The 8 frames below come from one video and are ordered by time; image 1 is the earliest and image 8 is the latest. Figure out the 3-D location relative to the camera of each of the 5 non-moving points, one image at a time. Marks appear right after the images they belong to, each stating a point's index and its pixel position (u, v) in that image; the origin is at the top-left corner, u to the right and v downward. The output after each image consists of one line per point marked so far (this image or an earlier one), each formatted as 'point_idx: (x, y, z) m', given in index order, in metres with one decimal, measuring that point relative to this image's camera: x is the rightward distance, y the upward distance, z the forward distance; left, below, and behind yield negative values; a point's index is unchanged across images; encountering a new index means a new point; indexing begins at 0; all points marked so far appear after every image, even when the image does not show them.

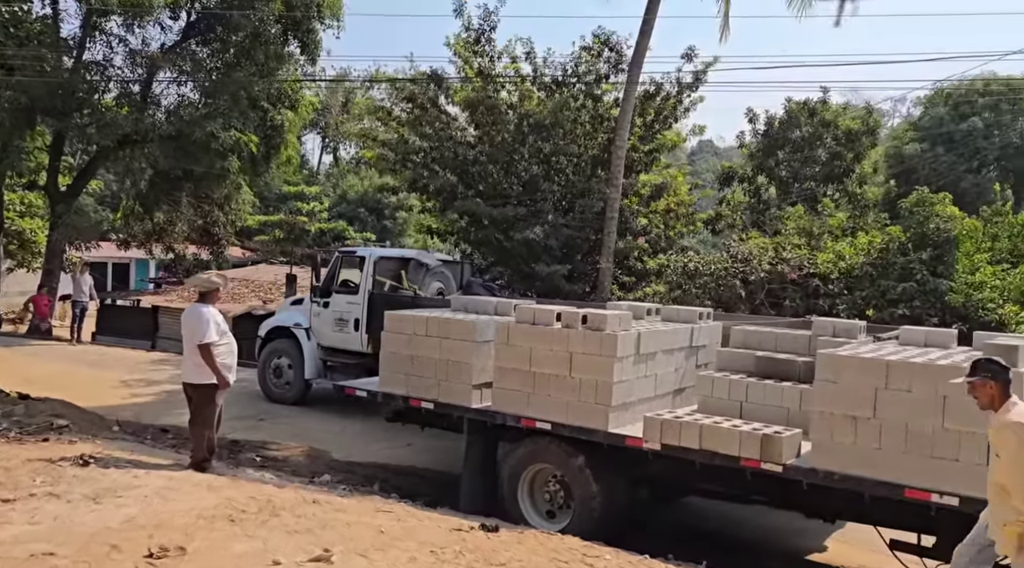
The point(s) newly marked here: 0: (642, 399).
0: (+1.0, -0.9, +7.0) m
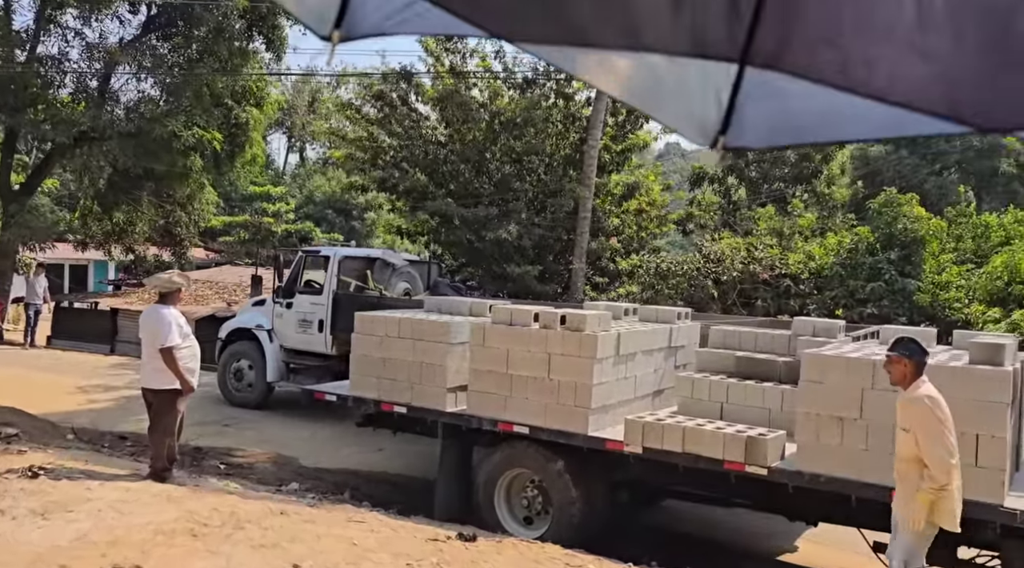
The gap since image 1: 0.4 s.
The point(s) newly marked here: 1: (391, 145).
0: (+0.8, -0.8, +6.8) m
1: (-2.2, +2.6, +17.2) m
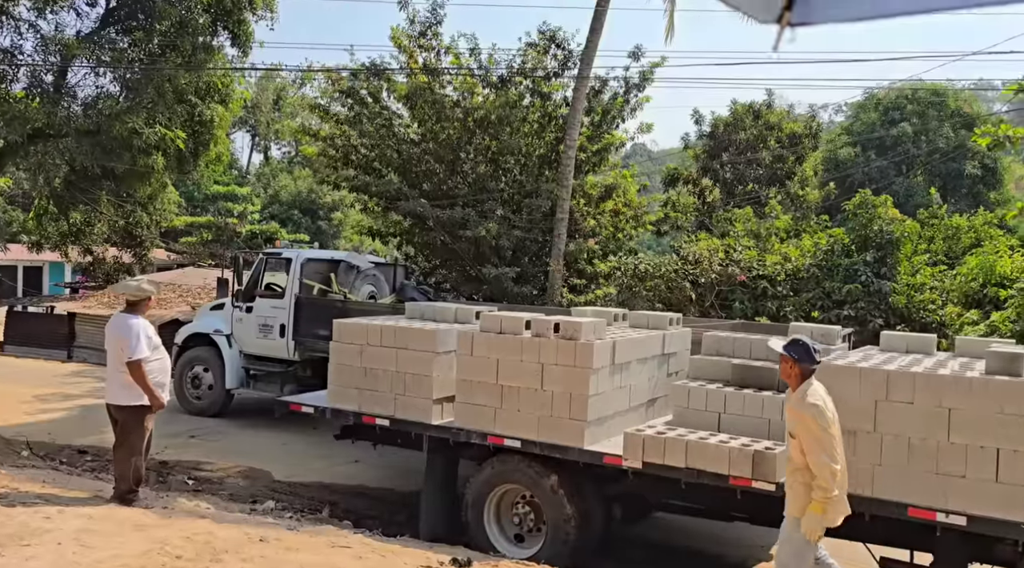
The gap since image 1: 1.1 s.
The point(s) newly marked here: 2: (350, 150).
0: (+0.7, -0.9, +6.5) m
1: (-2.6, +2.5, +16.8) m
2: (-2.9, +2.4, +16.7) m
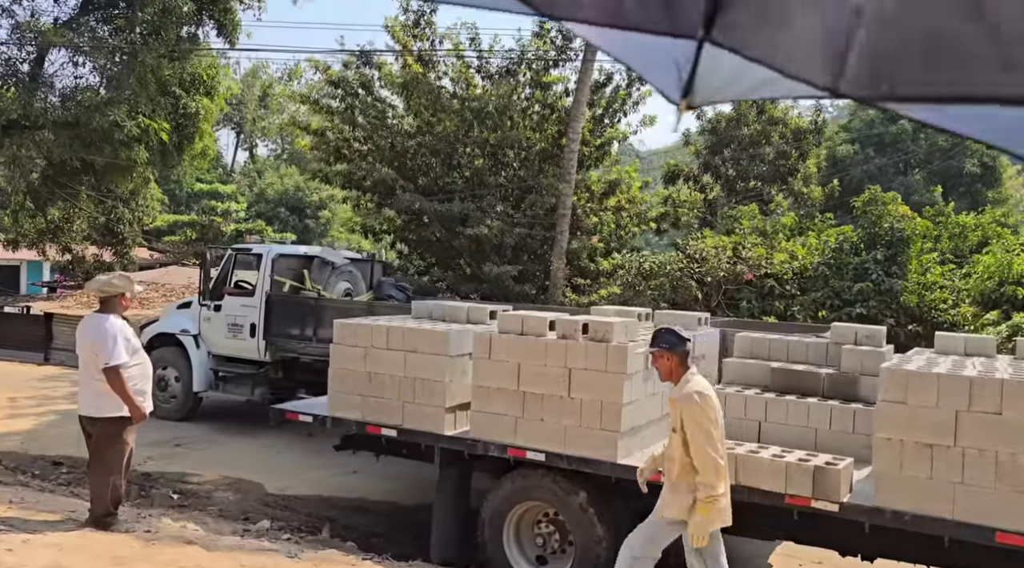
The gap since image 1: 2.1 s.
0: (+0.9, -0.9, +5.9) m
1: (-2.7, +2.5, +16.1) m
2: (-2.9, +2.4, +16.0) m
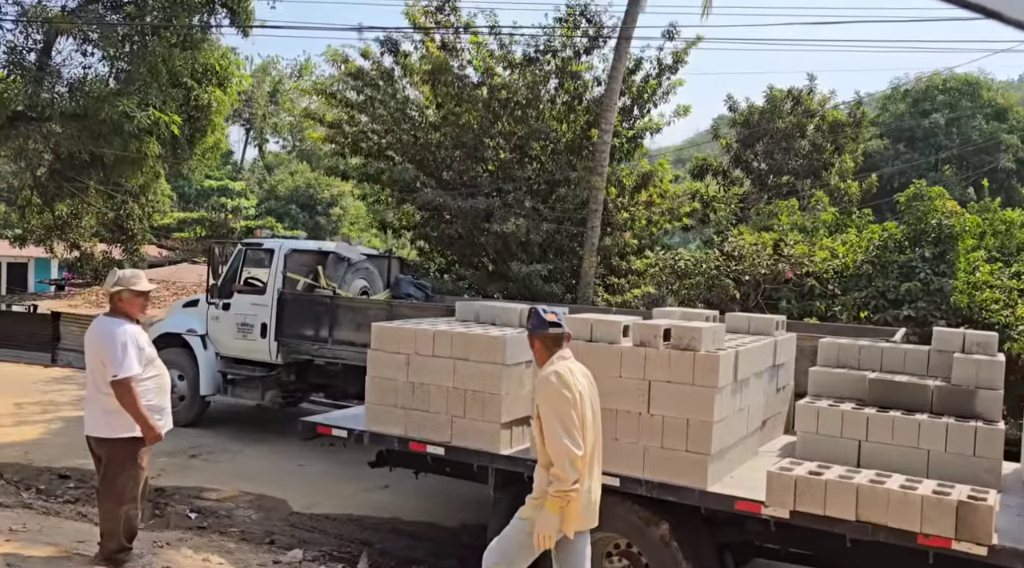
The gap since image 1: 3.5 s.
0: (+1.2, -0.9, +5.1) m
1: (-2.2, +2.6, +15.4) m
2: (-2.5, +2.5, +15.3) m
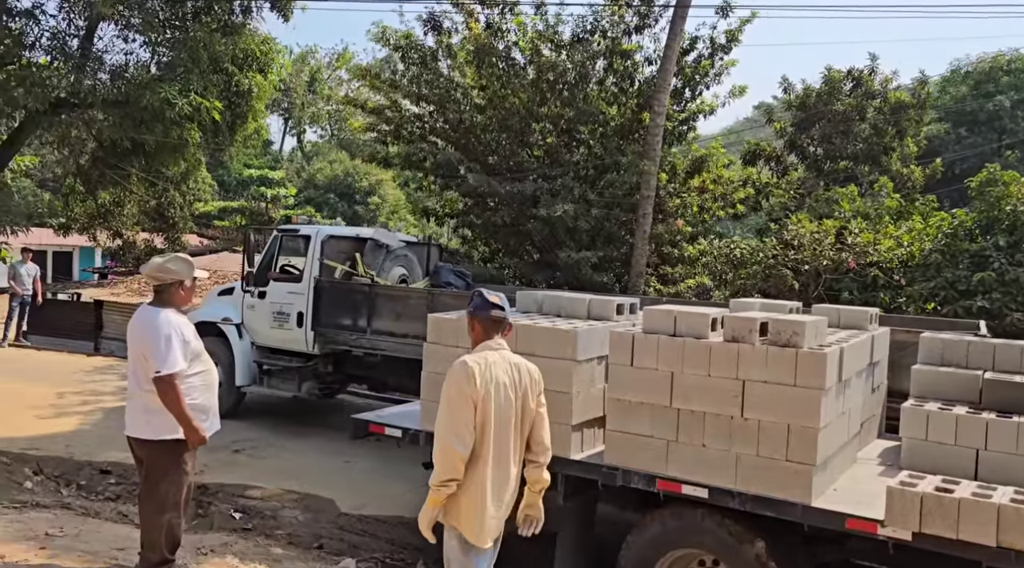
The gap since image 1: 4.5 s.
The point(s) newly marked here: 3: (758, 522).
0: (+1.6, -0.8, +4.6) m
1: (-1.4, +2.7, +15.0) m
2: (-1.7, +2.6, +14.9) m
3: (+1.2, -1.1, +4.4) m
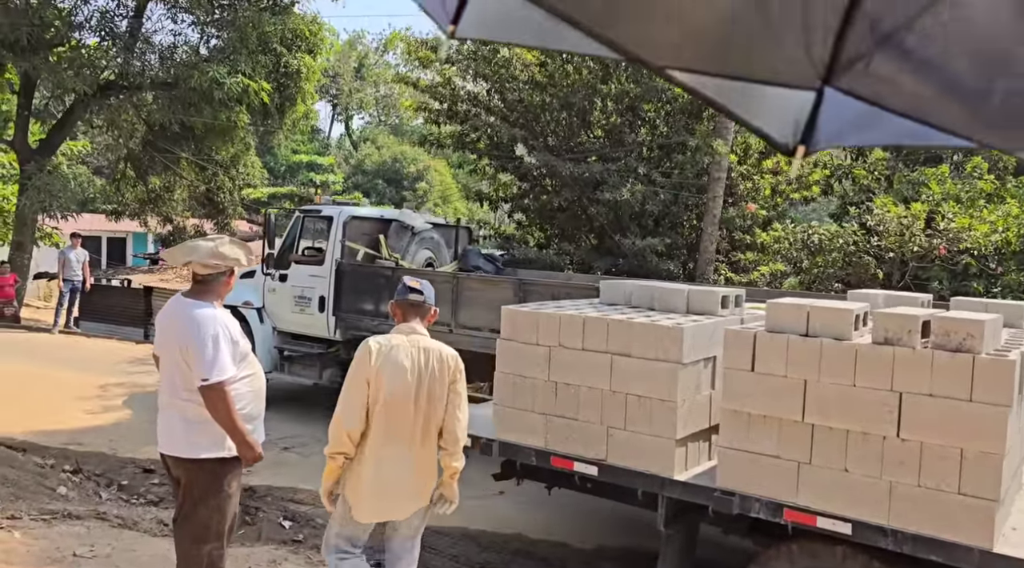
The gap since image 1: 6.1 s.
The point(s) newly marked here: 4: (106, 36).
0: (+2.0, -0.8, +3.8) m
1: (-0.5, +2.9, +14.2) m
2: (-0.8, +2.8, +14.2) m
3: (+1.6, -1.1, +3.6) m
4: (-5.1, +3.1, +12.0) m
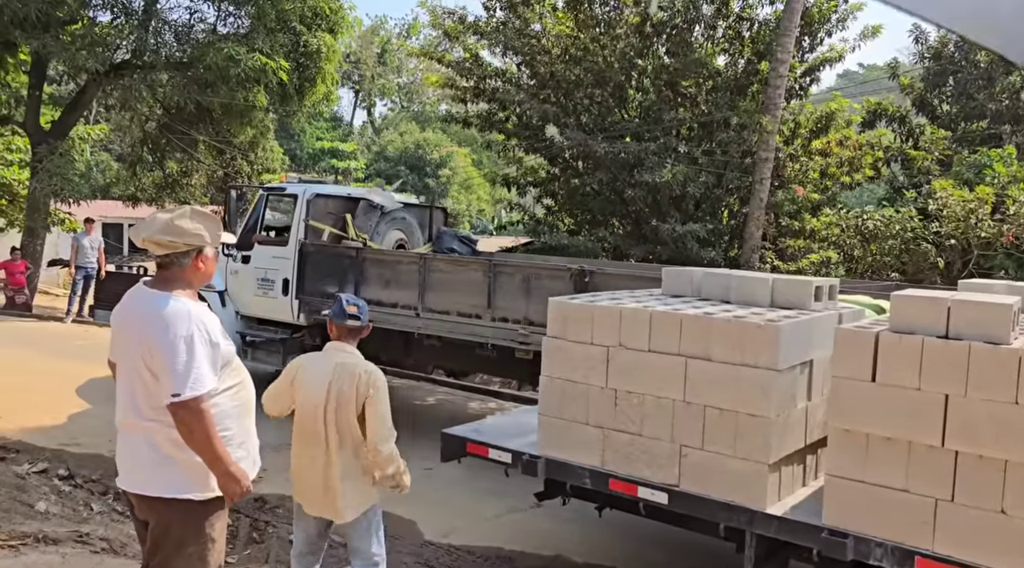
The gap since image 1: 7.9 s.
0: (+2.2, -0.7, +2.9) m
1: (-0.1, +3.1, +13.4) m
2: (-0.3, +3.0, +13.3) m
3: (+1.7, -1.0, +2.8) m
4: (-4.8, +3.3, +11.3) m
